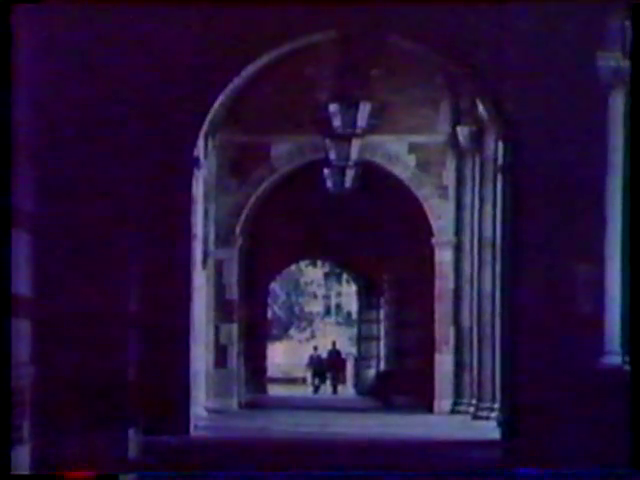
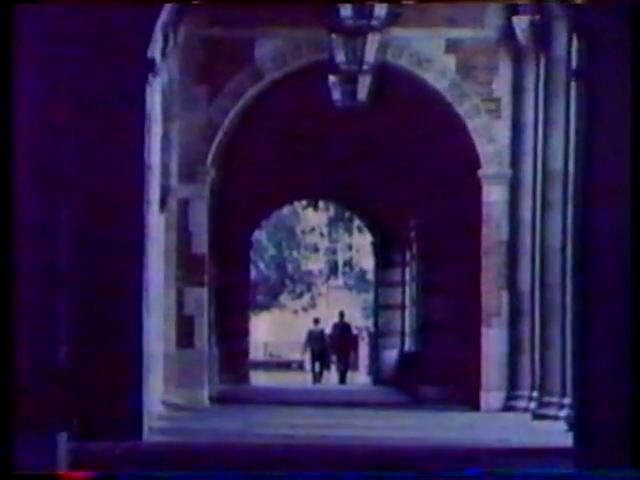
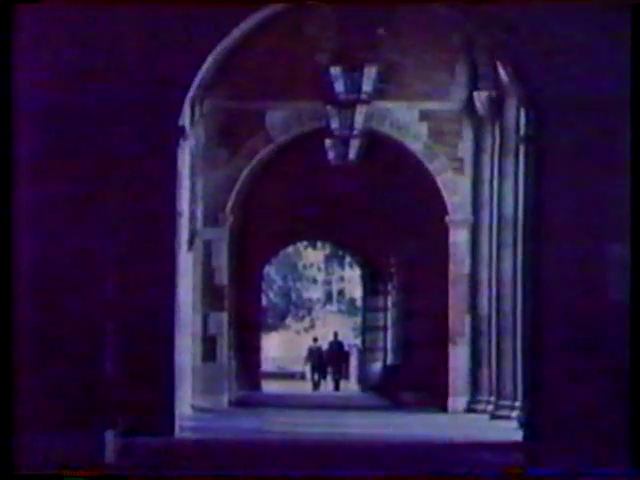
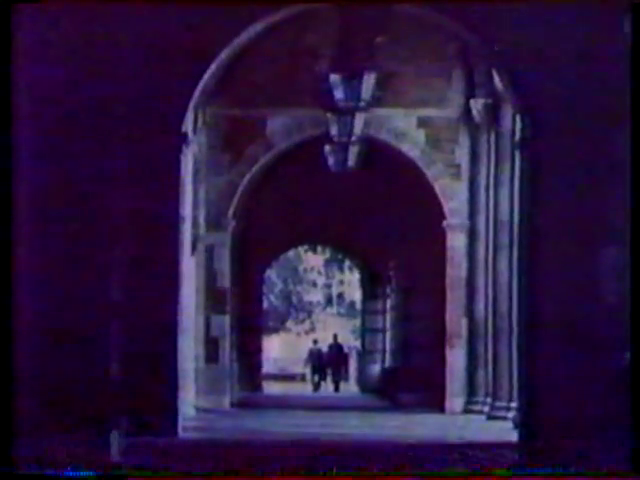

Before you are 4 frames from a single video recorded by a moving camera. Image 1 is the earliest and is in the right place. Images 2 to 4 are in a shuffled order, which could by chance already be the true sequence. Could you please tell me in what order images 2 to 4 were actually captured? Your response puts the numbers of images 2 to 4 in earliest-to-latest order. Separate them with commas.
4, 3, 2
